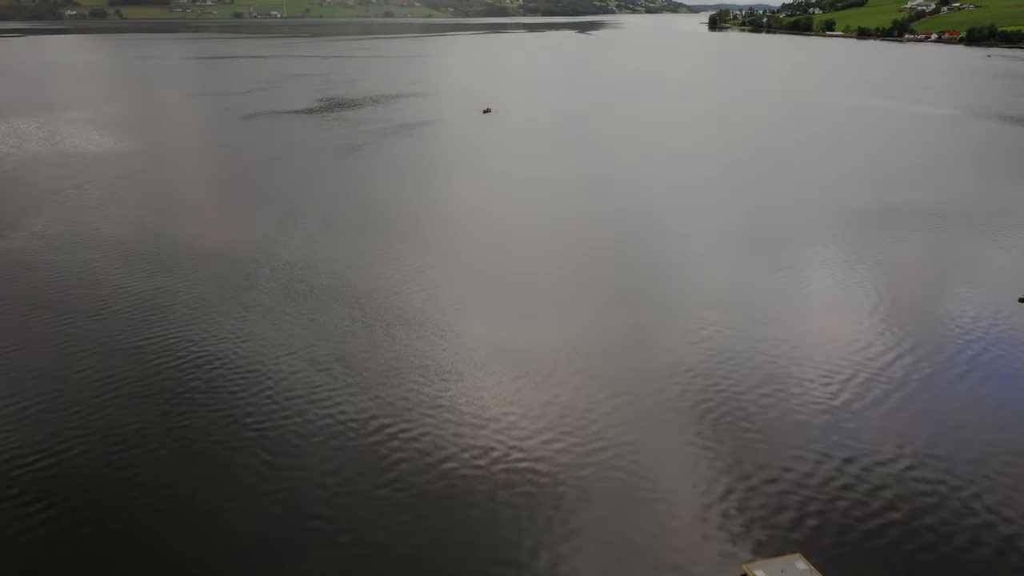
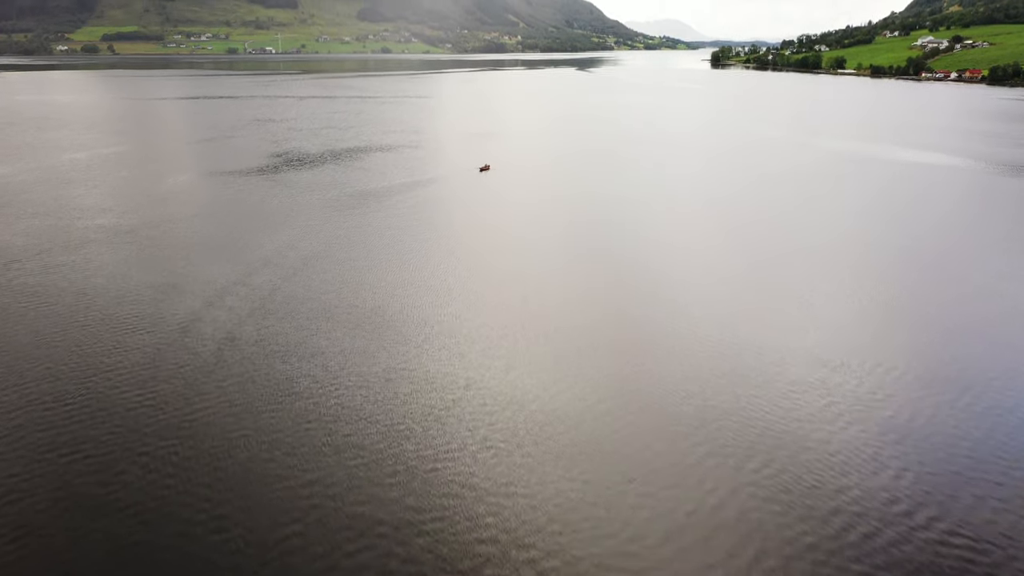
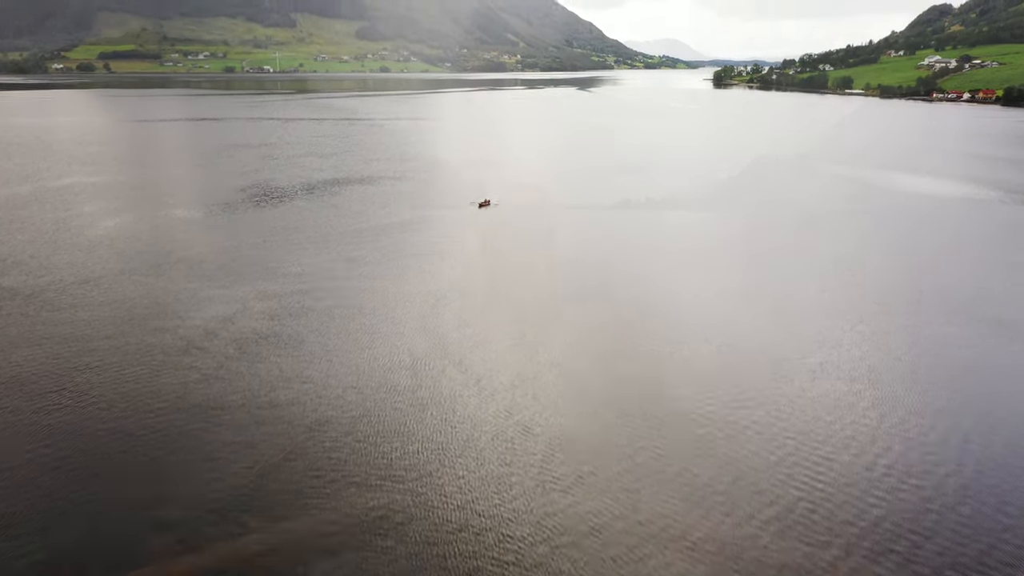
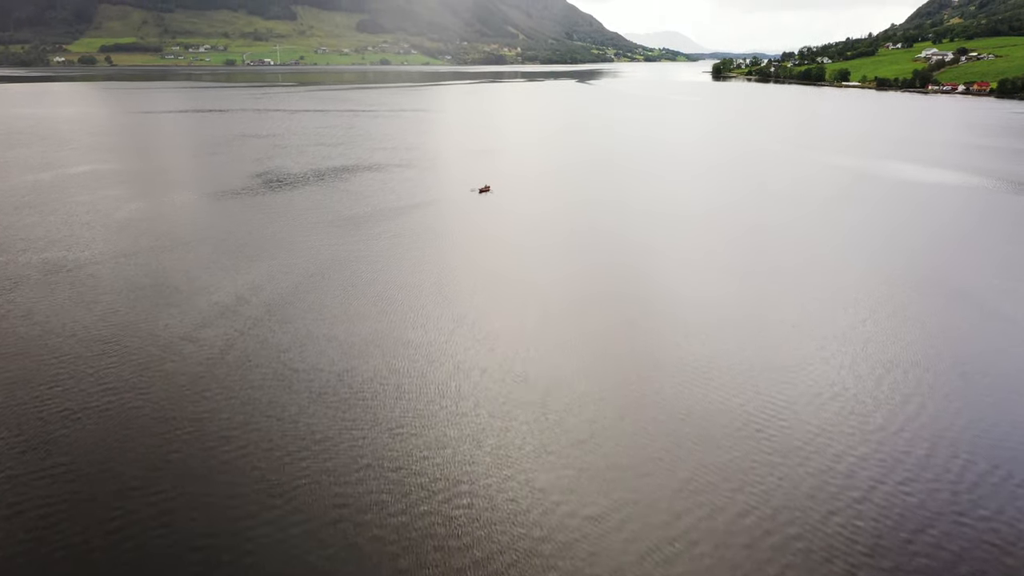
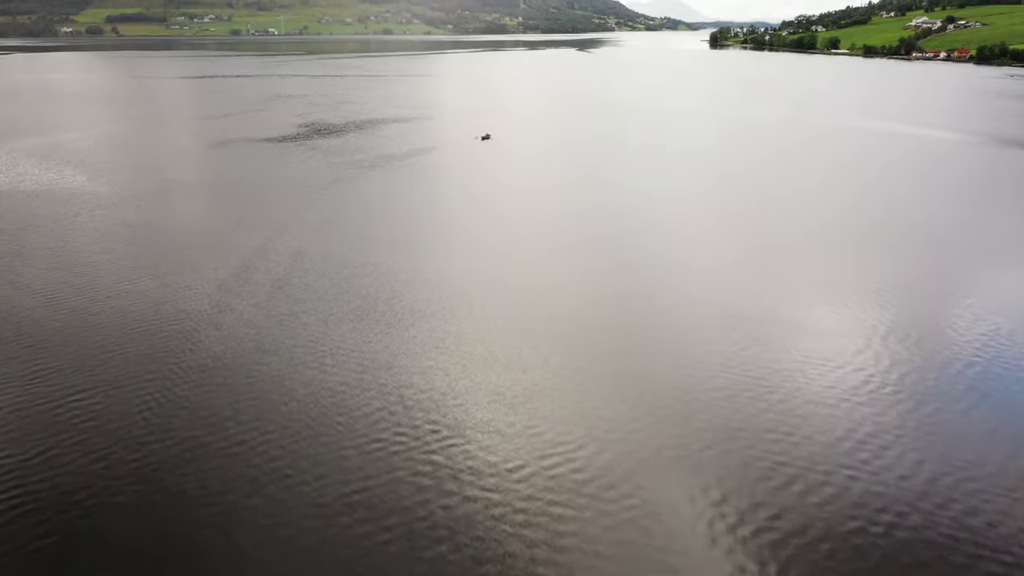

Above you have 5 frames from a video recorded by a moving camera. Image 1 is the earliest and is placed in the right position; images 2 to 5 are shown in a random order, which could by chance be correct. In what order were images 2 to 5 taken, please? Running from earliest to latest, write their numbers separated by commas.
5, 2, 4, 3
